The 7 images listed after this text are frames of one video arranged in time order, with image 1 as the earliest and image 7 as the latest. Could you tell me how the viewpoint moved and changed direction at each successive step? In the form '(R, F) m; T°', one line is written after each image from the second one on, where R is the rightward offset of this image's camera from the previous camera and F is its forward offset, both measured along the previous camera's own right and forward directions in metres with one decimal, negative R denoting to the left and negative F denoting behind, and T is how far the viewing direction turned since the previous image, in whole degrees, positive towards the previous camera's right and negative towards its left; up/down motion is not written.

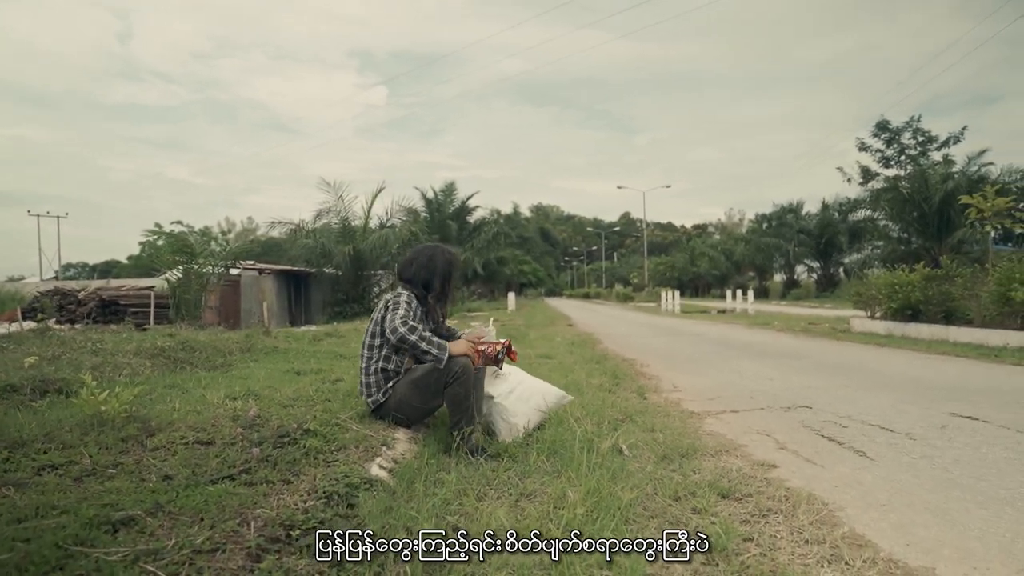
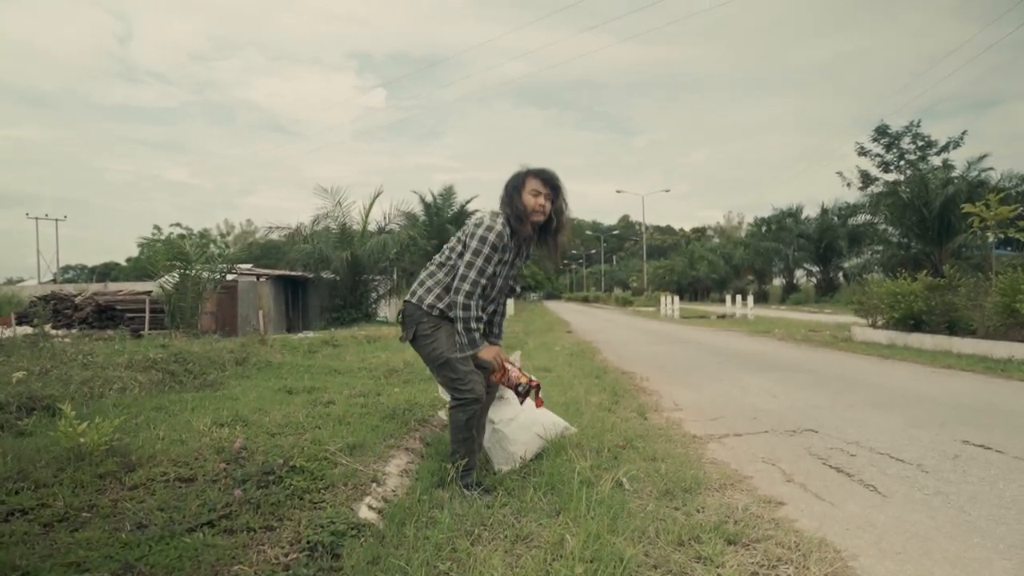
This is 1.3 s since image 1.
(0.0, +0.1) m; 0°
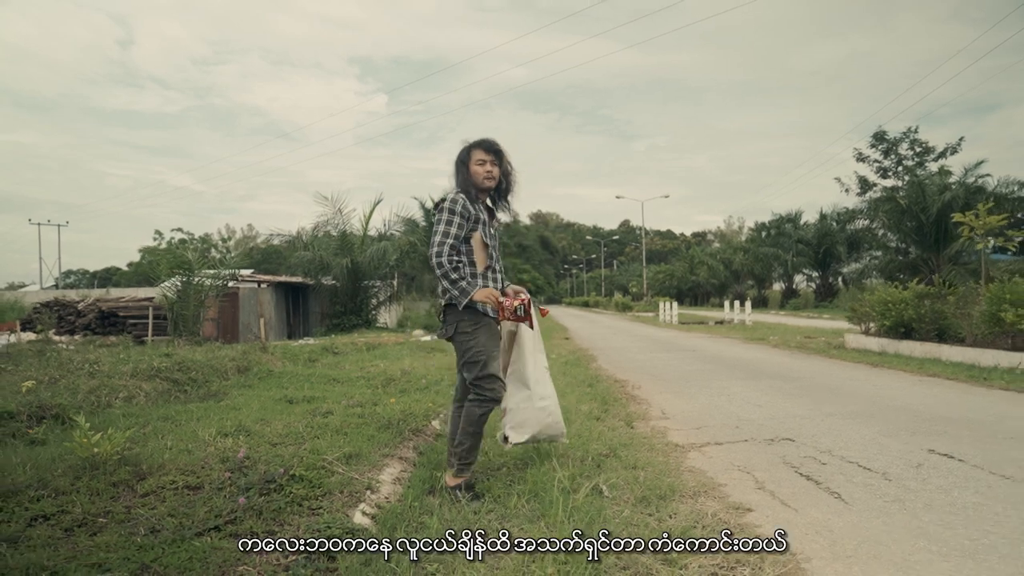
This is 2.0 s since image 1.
(+0.1, -0.3) m; 0°
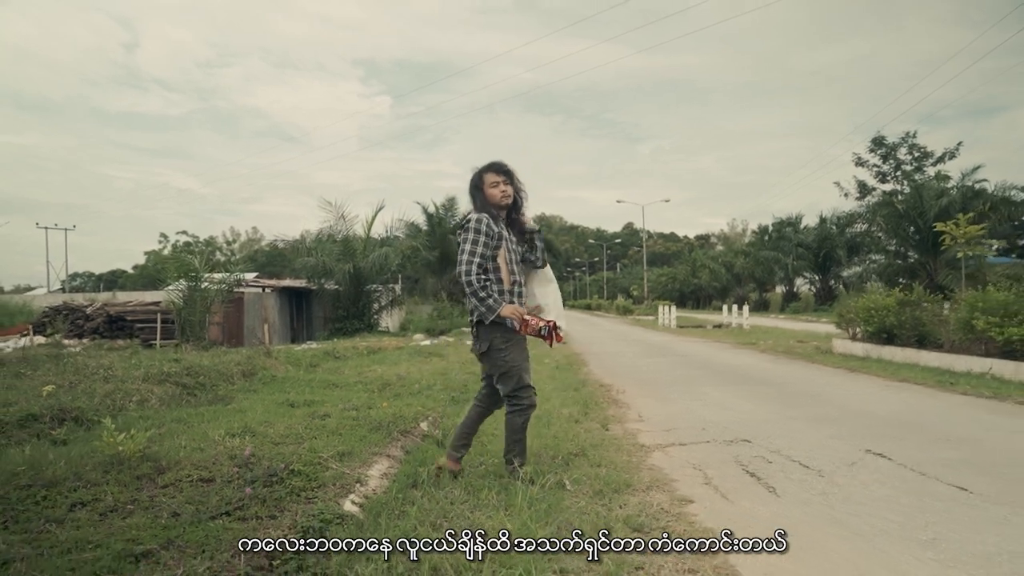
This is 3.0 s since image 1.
(+0.2, -0.5) m; 0°
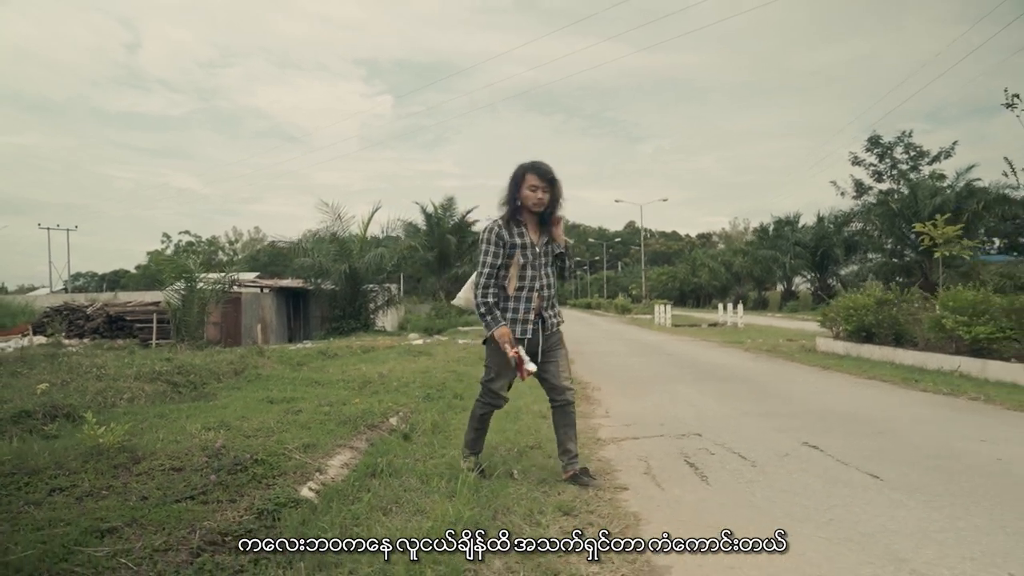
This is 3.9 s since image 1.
(+0.4, -0.3) m; 0°
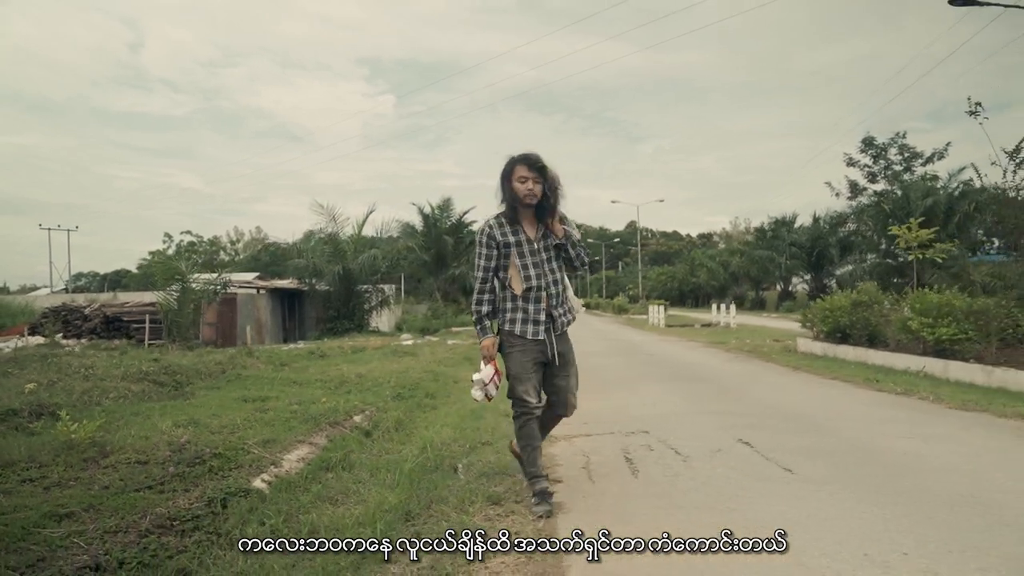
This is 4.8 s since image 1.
(+0.4, -0.4) m; 0°
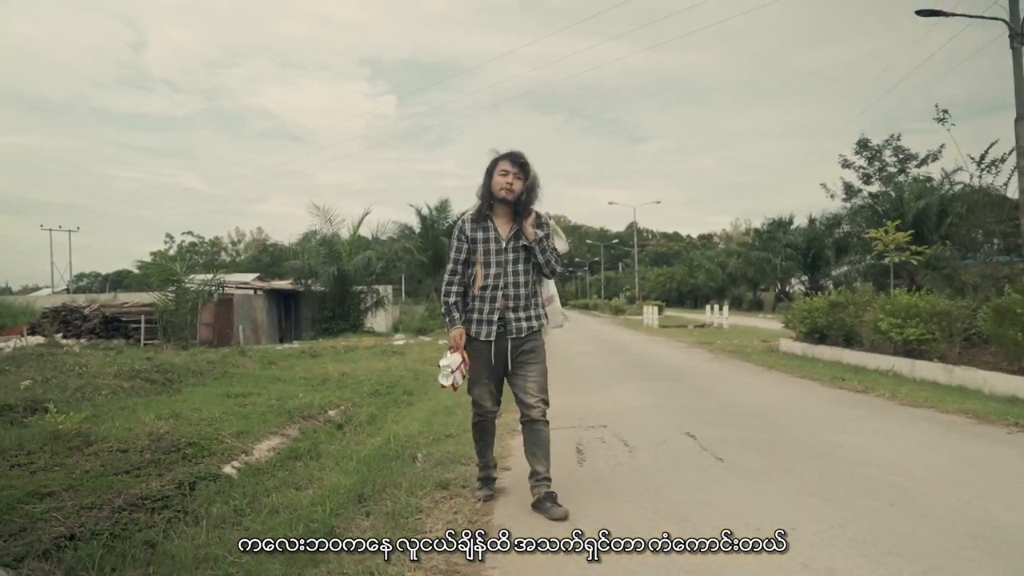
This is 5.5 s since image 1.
(+0.4, -0.4) m; 0°
